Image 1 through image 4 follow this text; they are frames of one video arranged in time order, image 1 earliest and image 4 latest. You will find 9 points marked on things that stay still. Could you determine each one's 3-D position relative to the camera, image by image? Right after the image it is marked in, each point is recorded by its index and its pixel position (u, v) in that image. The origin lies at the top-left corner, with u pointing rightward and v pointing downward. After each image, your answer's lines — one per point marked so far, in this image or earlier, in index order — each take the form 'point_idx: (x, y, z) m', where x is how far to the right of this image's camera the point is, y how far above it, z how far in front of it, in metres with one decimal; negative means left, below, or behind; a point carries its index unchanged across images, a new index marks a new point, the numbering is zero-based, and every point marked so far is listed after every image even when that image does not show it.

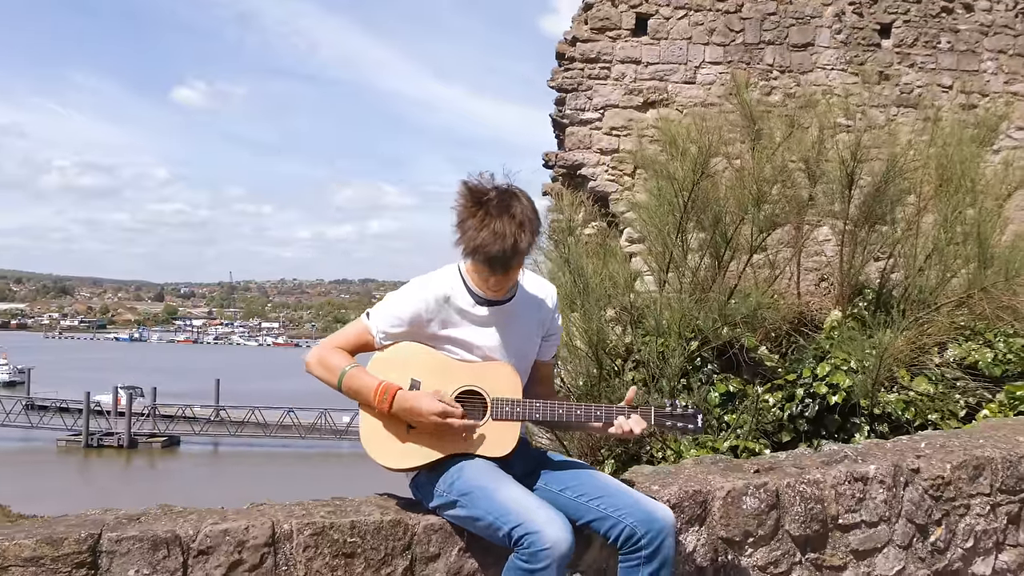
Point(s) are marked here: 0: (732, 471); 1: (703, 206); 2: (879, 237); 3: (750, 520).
0: (+0.5, -0.4, +2.2) m
1: (+0.9, +0.4, +4.7) m
2: (+1.9, +0.3, +4.9) m
3: (+0.5, -0.5, +2.1) m
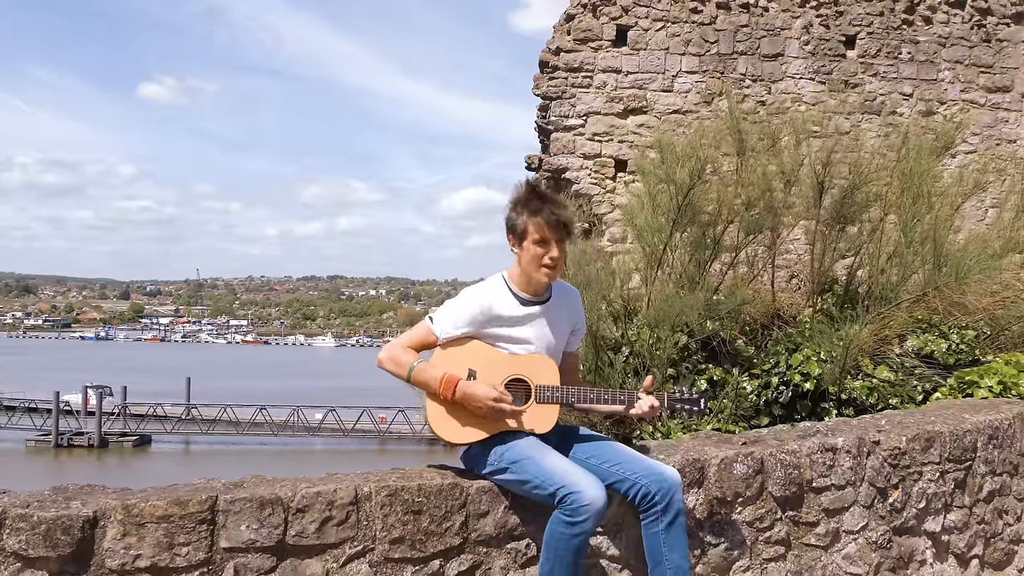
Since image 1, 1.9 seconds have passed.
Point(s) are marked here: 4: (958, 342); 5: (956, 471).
0: (+0.6, -0.4, +2.6) m
1: (+0.9, +0.4, +5.1) m
2: (+1.8, +0.3, +5.3) m
3: (+0.6, -0.5, +2.5) m
4: (+2.3, -0.3, +5.0) m
5: (+1.4, -0.6, +3.1) m
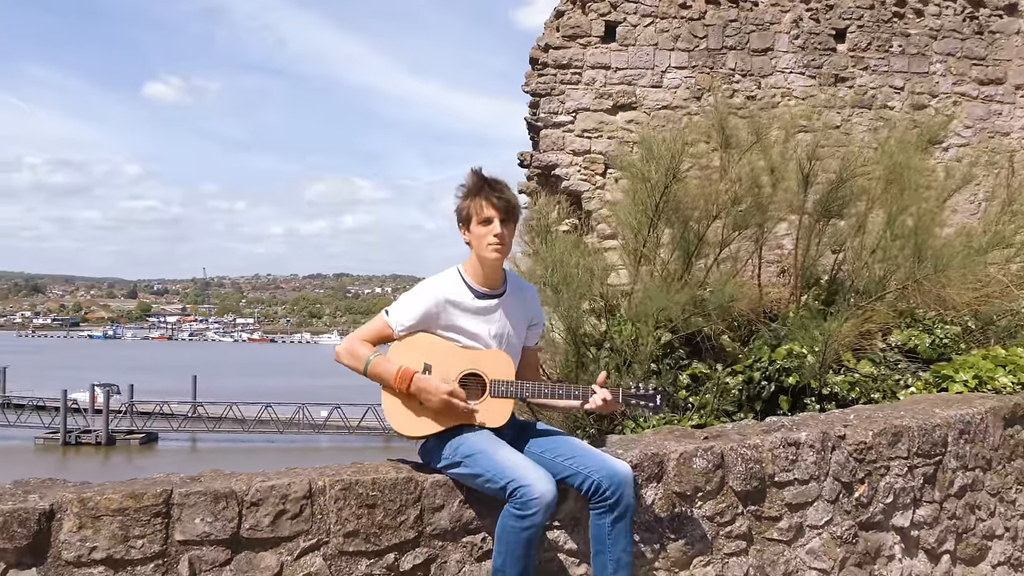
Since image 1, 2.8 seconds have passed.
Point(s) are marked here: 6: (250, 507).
0: (+0.5, -0.4, +2.7) m
1: (+0.8, +0.4, +5.1) m
2: (+1.7, +0.3, +5.3) m
3: (+0.5, -0.5, +2.6) m
4: (+2.2, -0.2, +5.0) m
5: (+1.3, -0.6, +3.1) m
6: (-0.6, -0.5, +2.1) m
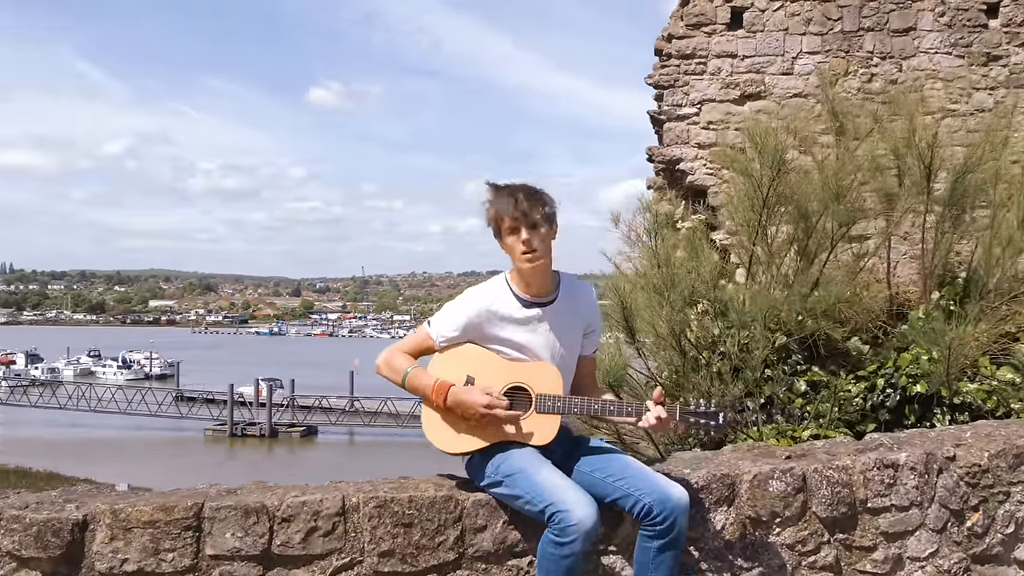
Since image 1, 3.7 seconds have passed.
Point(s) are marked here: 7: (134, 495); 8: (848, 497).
0: (+0.6, -0.4, +2.4) m
1: (+1.4, +0.4, +4.8) m
2: (+2.3, +0.3, +4.9) m
3: (+0.6, -0.5, +2.3) m
4: (+2.7, -0.2, +4.5) m
5: (+1.5, -0.6, +2.7) m
6: (-0.5, -0.5, +2.1) m
7: (-0.8, -0.5, +2.1) m
8: (+0.8, -0.5, +2.4) m
